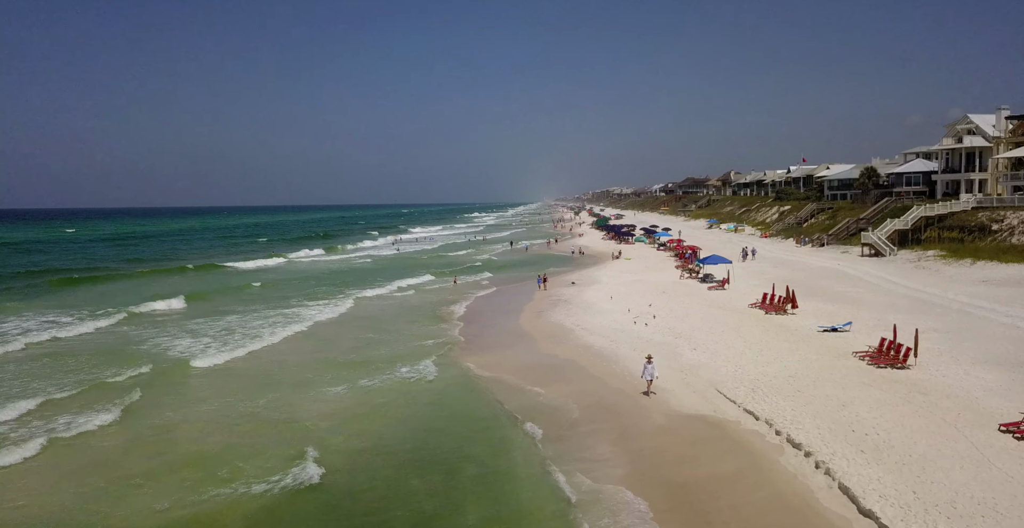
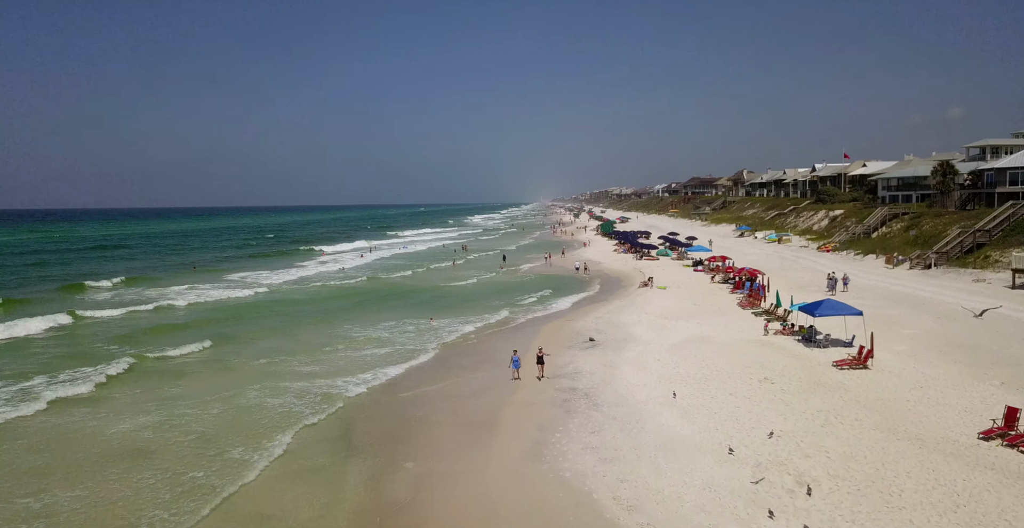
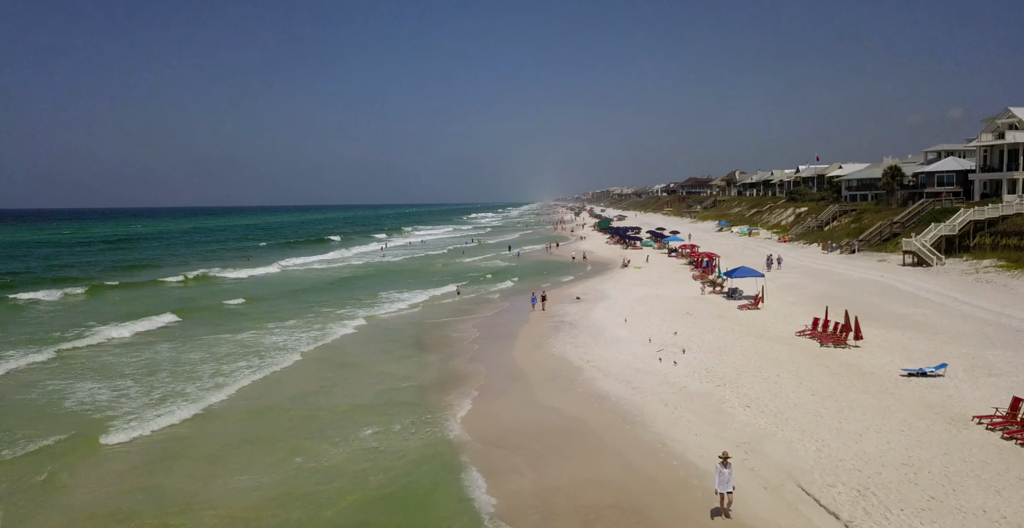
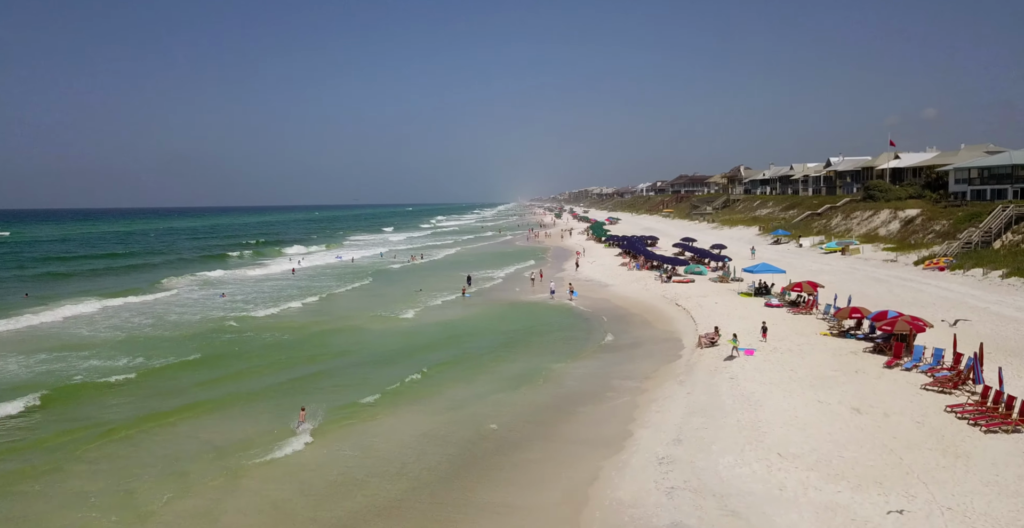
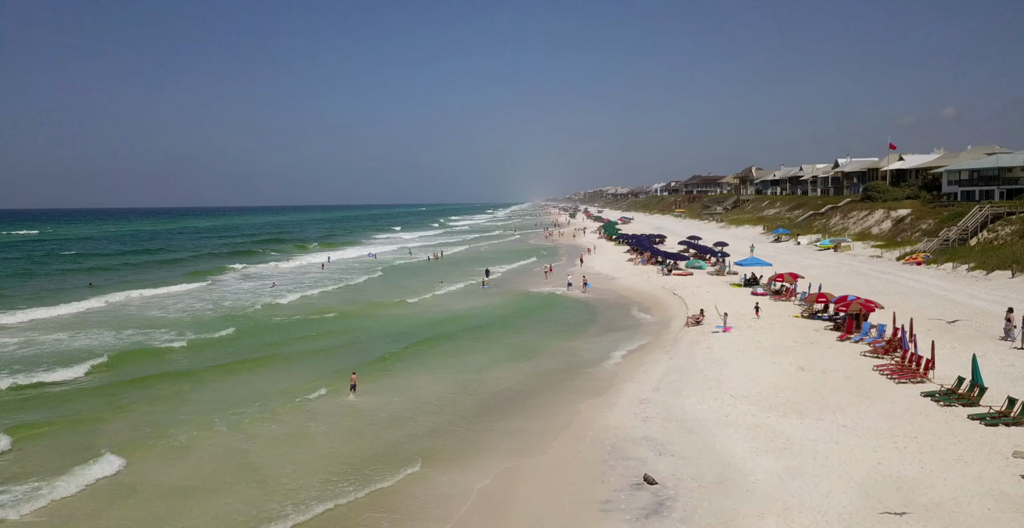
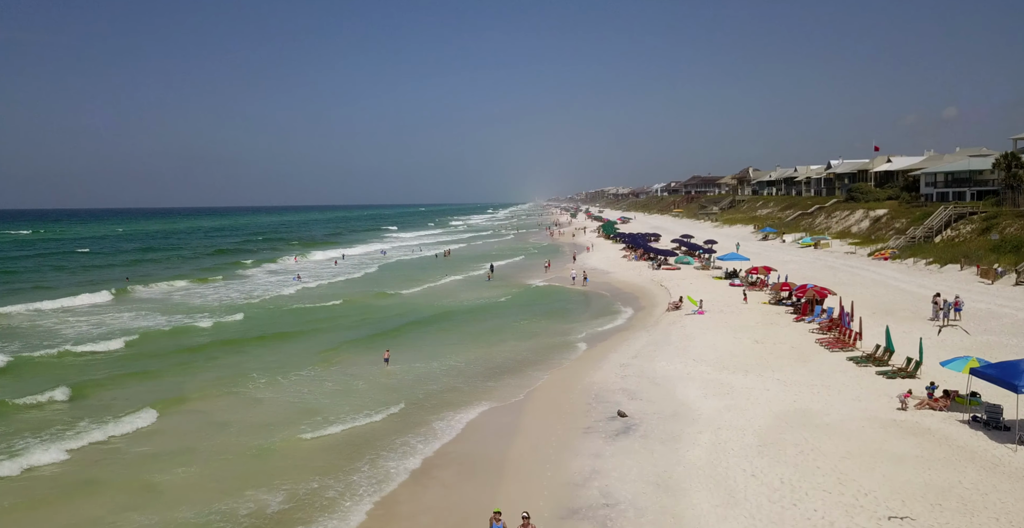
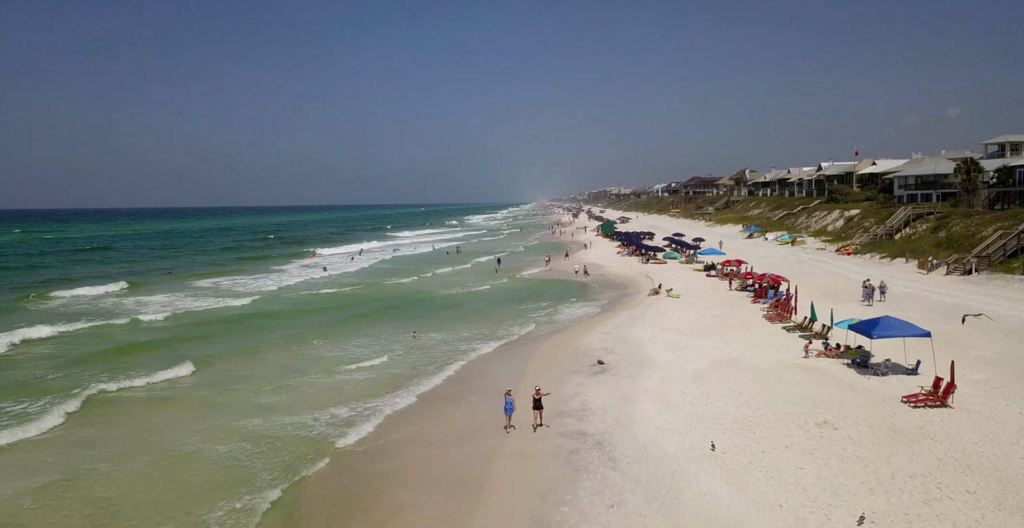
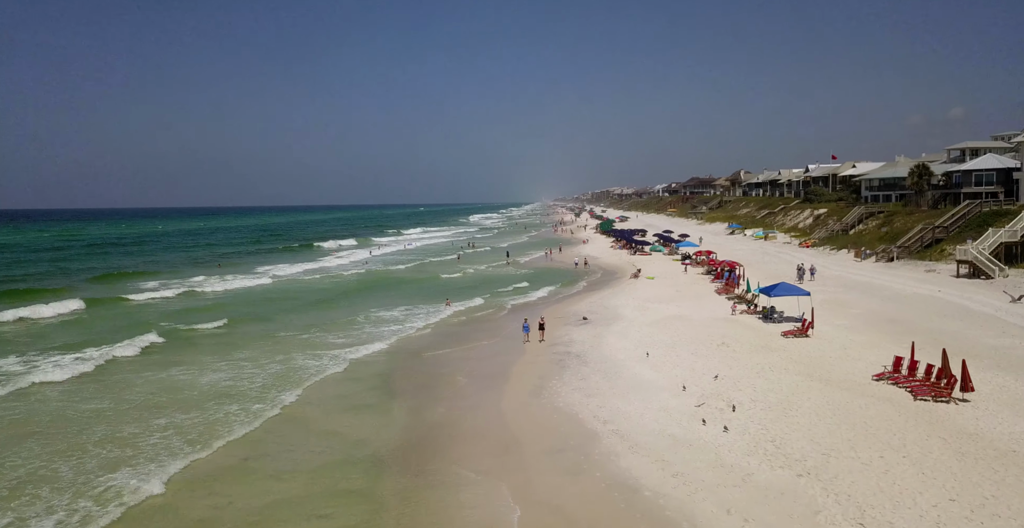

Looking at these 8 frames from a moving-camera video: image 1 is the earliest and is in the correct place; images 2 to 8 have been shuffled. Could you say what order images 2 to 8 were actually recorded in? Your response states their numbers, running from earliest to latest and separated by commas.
3, 8, 2, 7, 6, 5, 4
